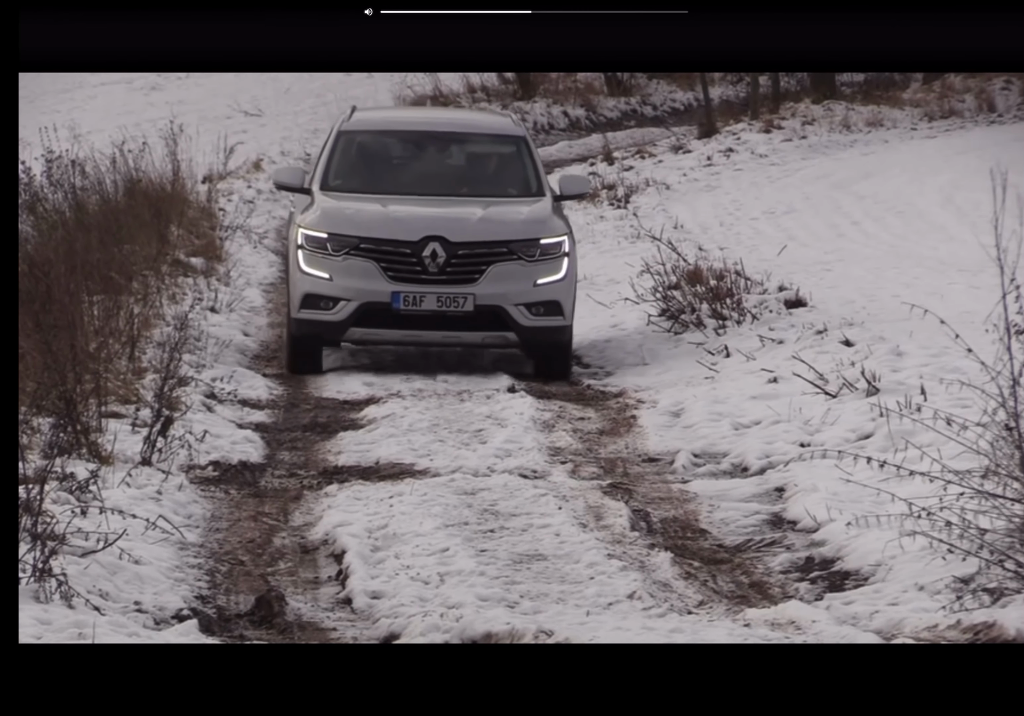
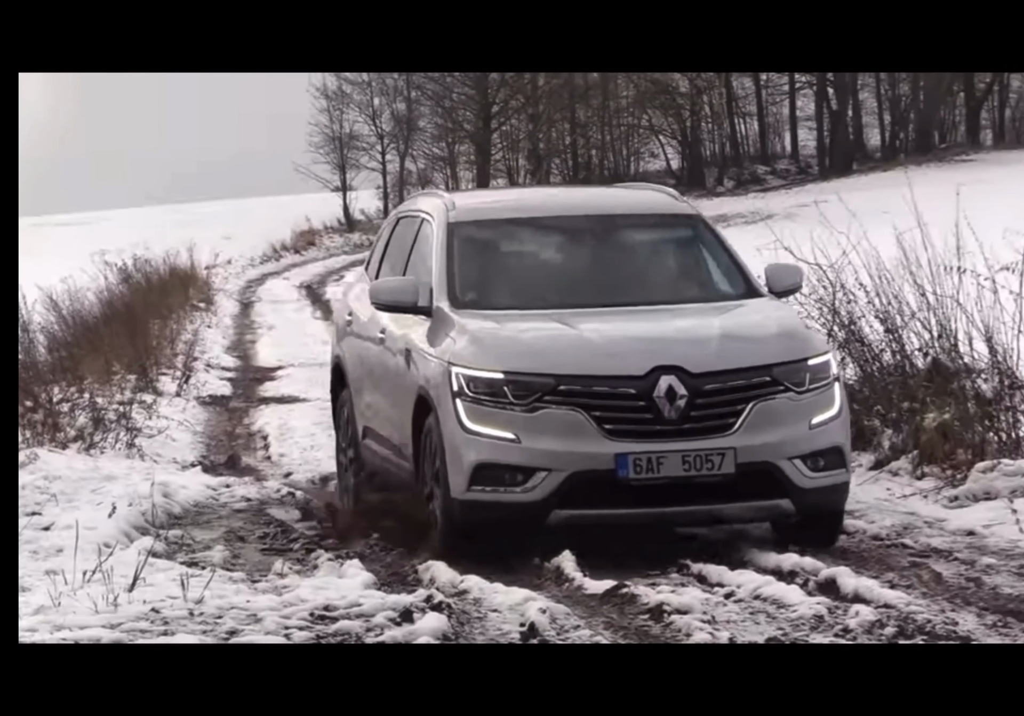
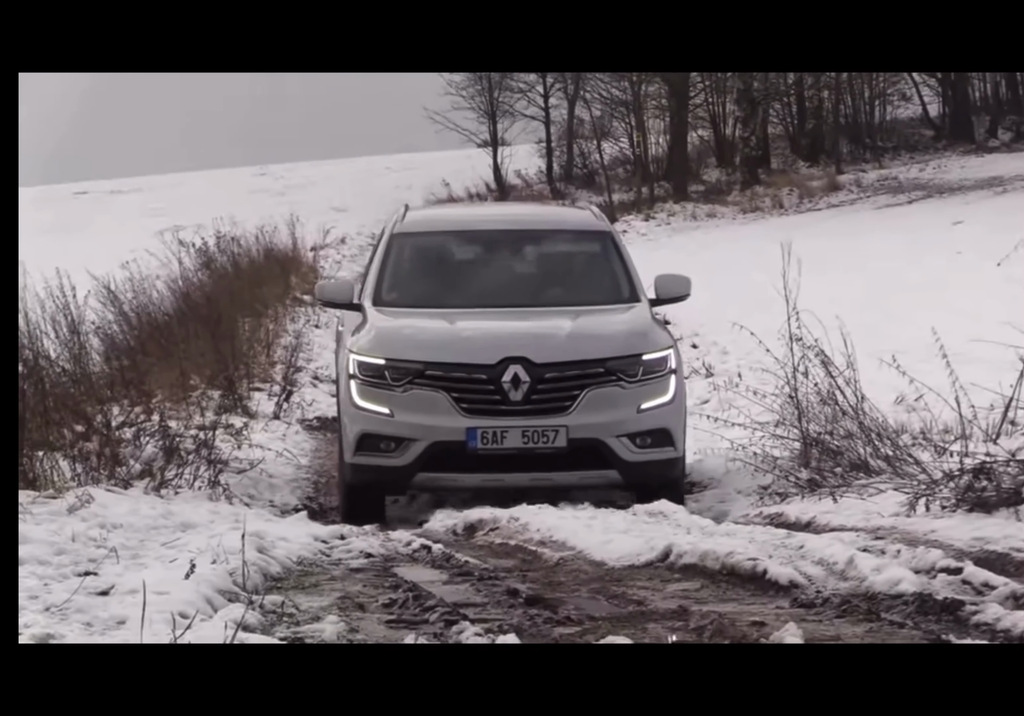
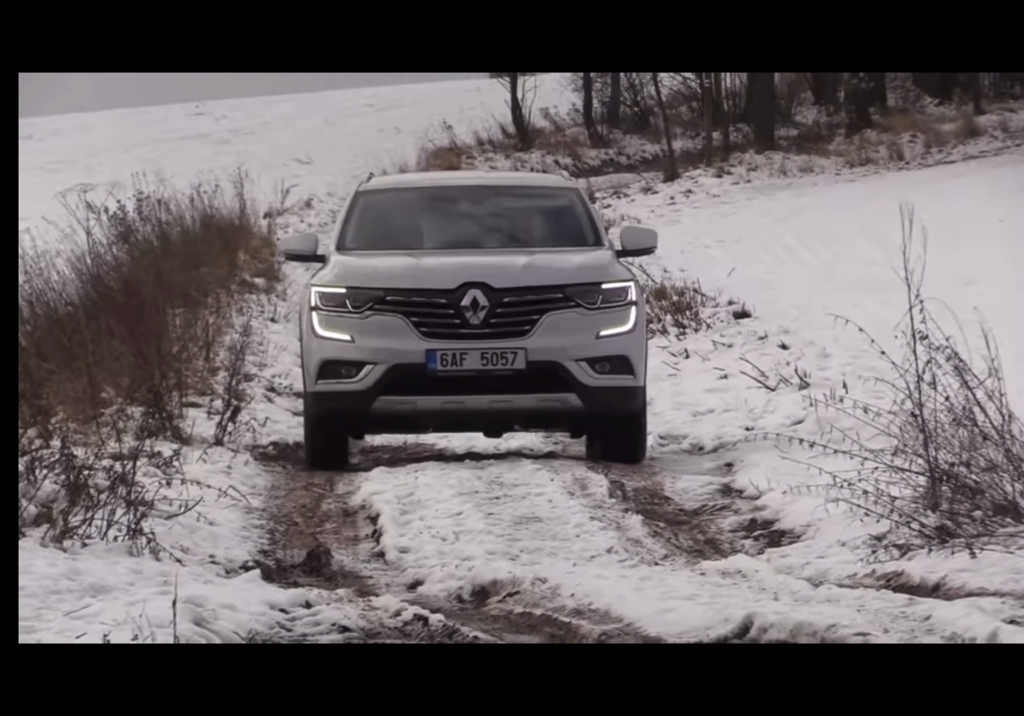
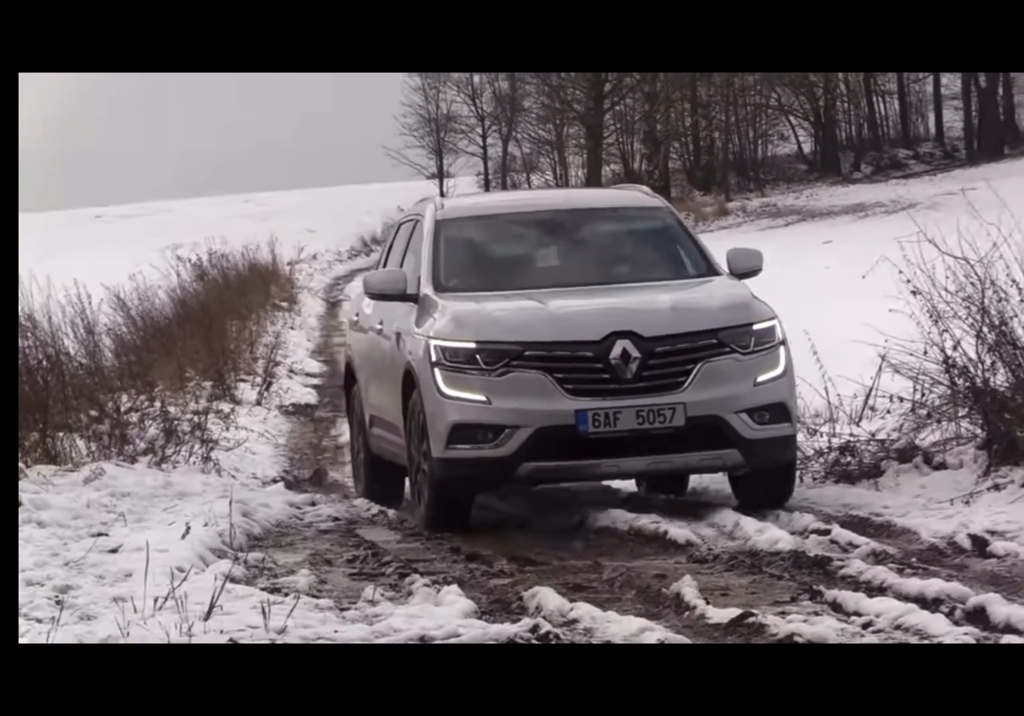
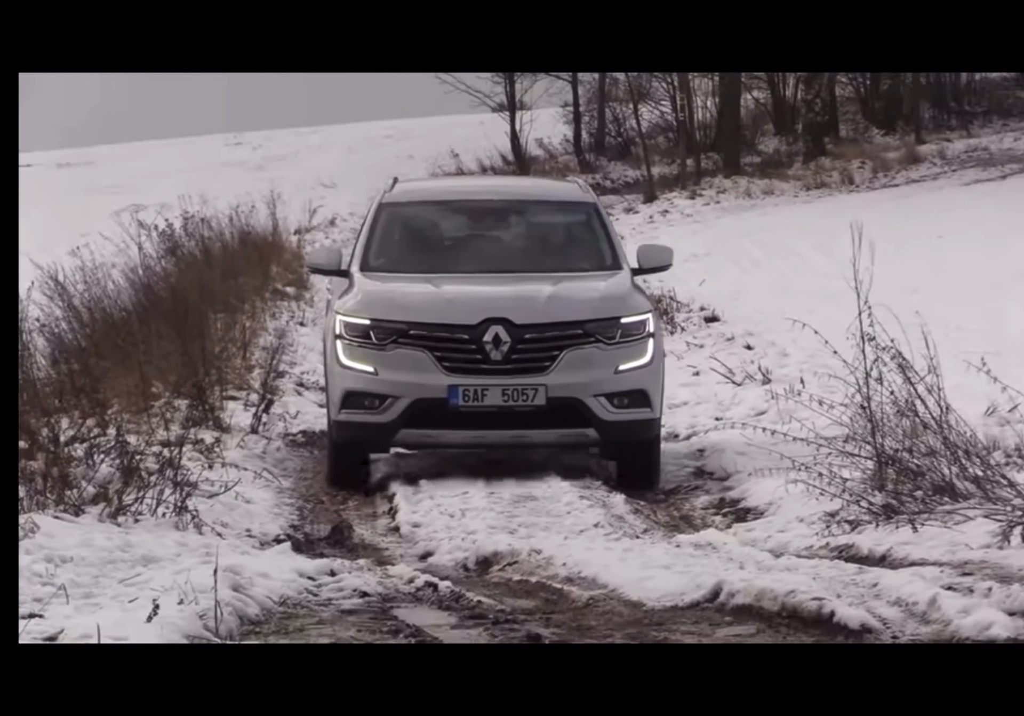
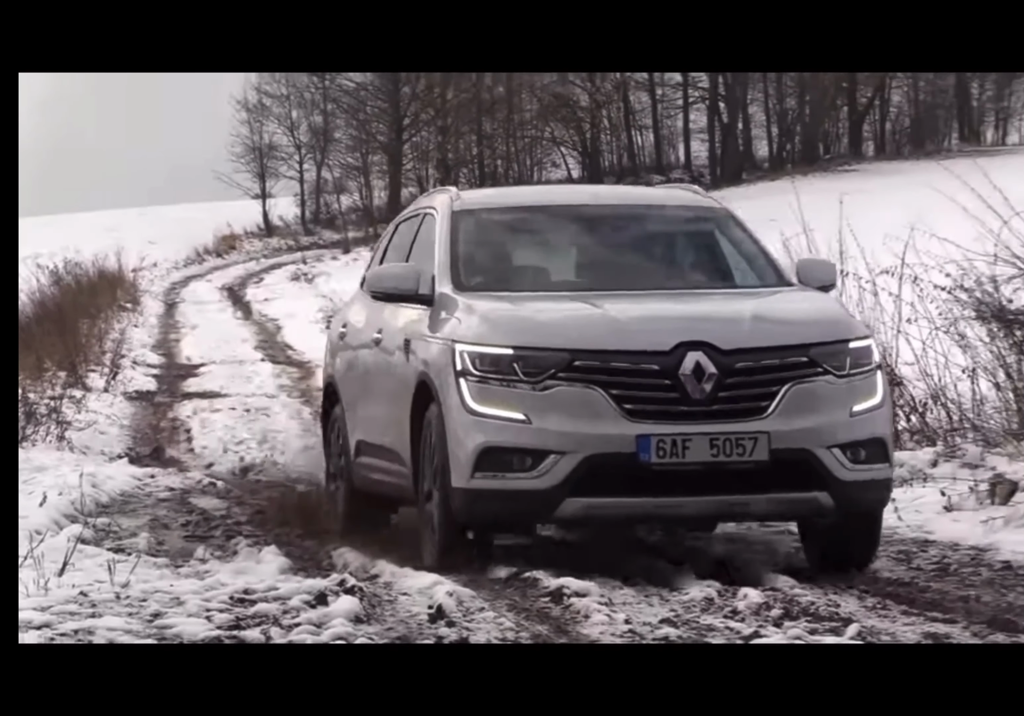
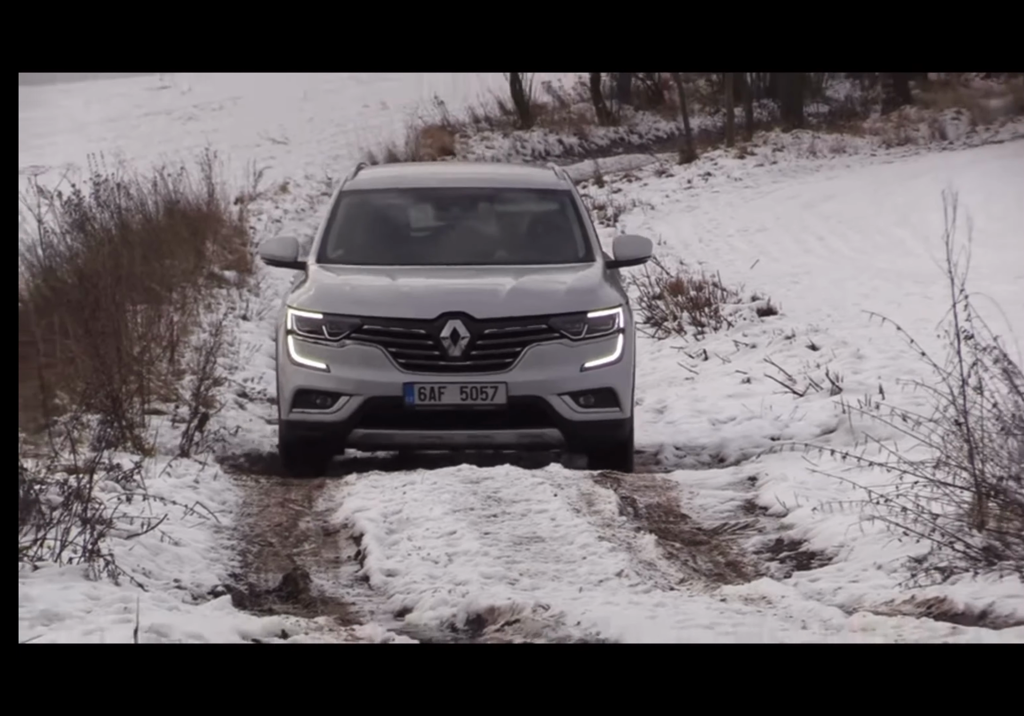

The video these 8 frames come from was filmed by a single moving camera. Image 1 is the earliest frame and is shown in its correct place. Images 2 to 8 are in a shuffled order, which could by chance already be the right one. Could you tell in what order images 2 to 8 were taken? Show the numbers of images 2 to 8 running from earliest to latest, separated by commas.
8, 4, 6, 3, 5, 2, 7
